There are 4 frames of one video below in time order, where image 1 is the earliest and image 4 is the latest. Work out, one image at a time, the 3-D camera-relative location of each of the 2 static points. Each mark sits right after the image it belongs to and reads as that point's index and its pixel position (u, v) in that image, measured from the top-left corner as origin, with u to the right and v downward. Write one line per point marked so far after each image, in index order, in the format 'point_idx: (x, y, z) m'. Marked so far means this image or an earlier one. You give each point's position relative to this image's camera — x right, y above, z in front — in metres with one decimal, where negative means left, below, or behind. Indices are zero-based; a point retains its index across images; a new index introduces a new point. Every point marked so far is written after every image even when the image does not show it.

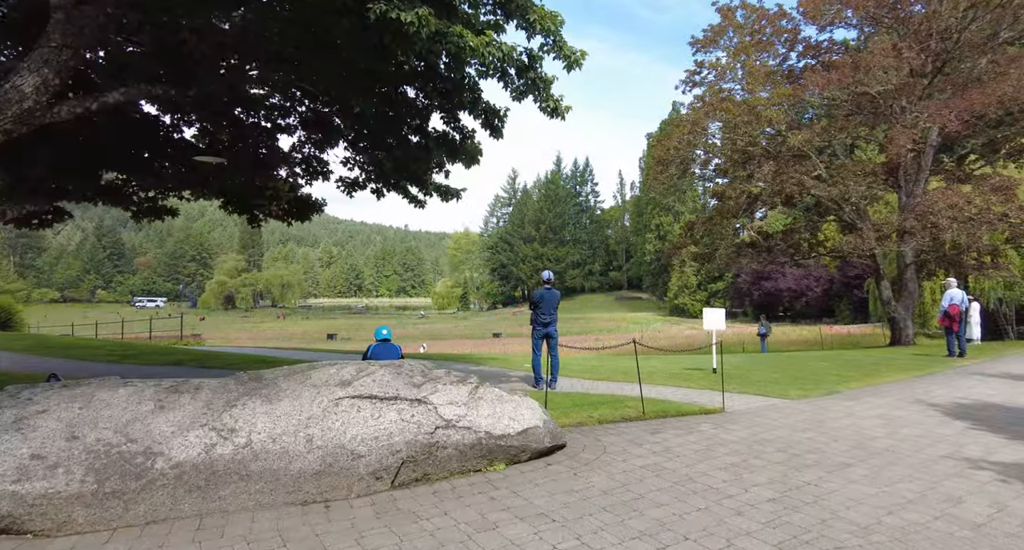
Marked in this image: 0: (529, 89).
0: (+0.2, +2.5, +8.0) m
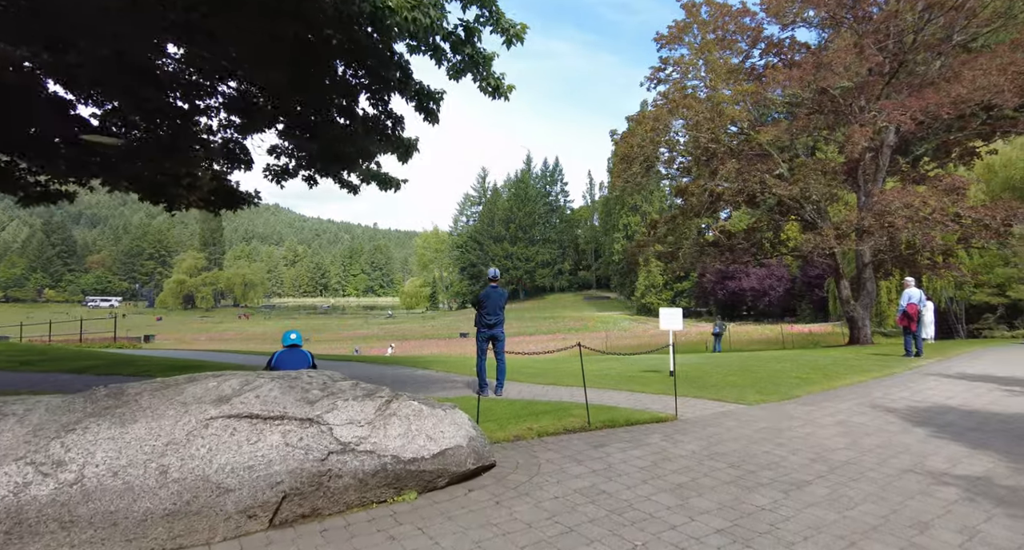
0: (-0.5, +2.5, +7.3) m
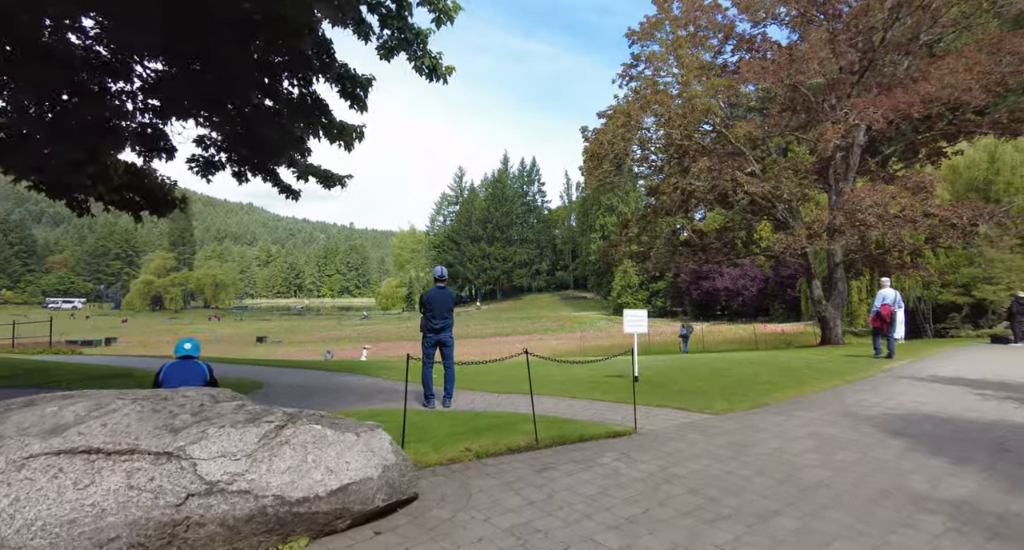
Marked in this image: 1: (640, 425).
0: (-1.2, +2.5, +6.5) m
1: (+1.5, -1.8, +7.1) m
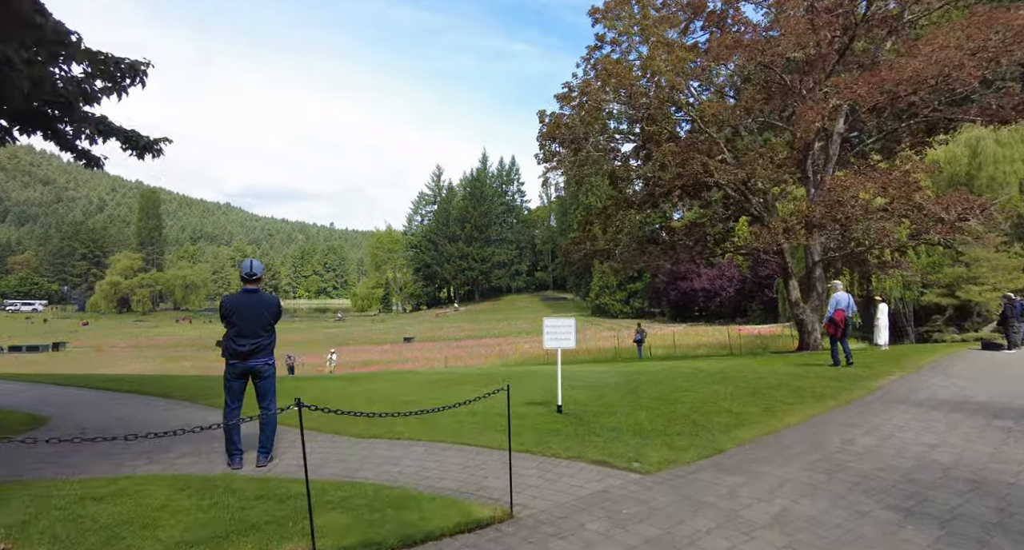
0: (-2.6, +2.6, +4.0) m
1: (+0.1, -1.8, +4.7) m
